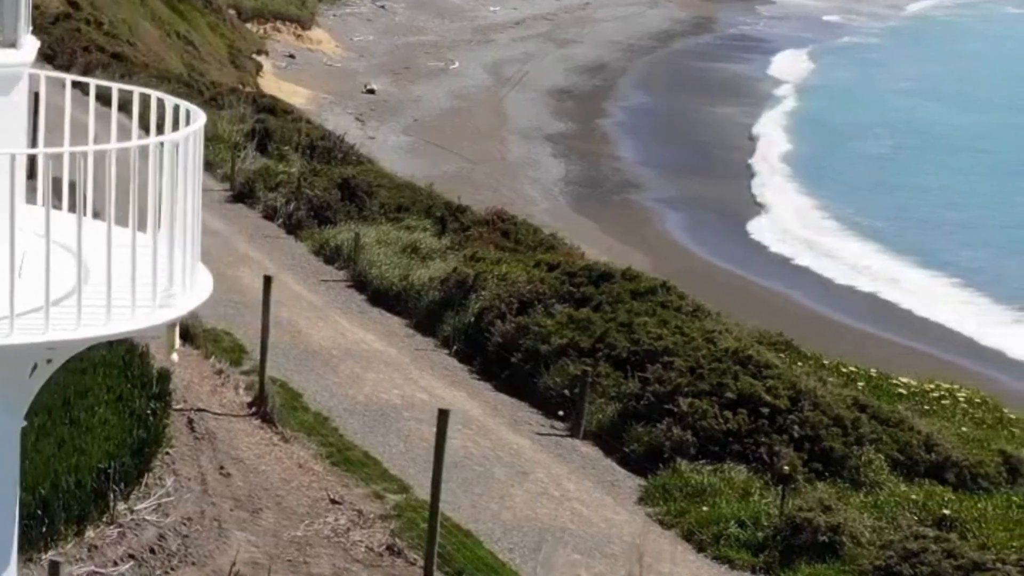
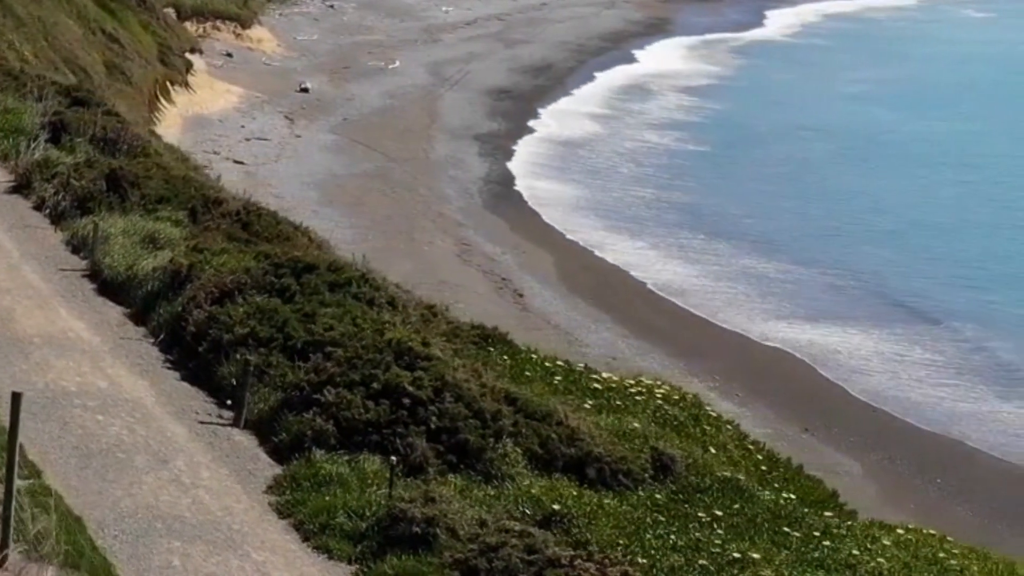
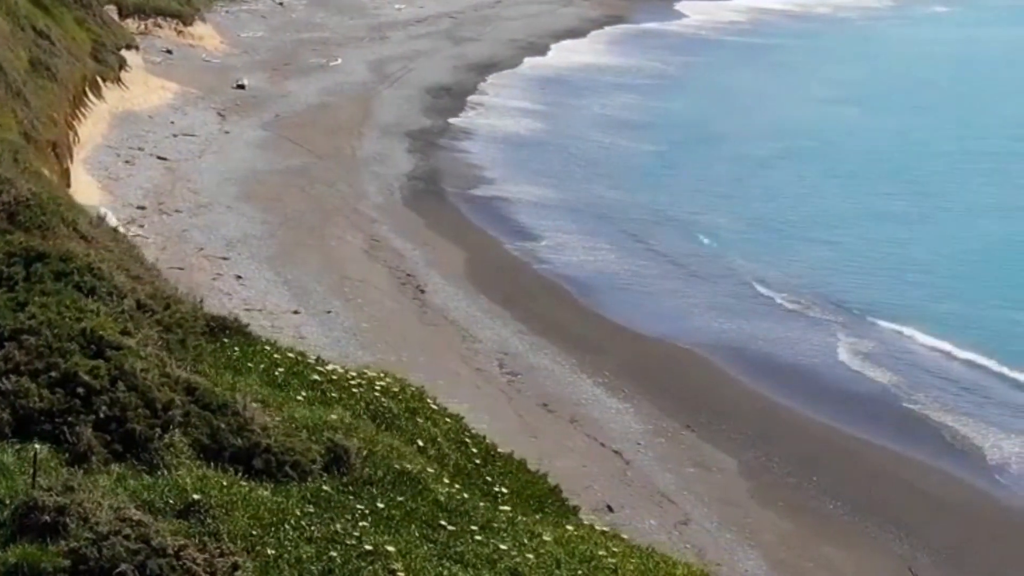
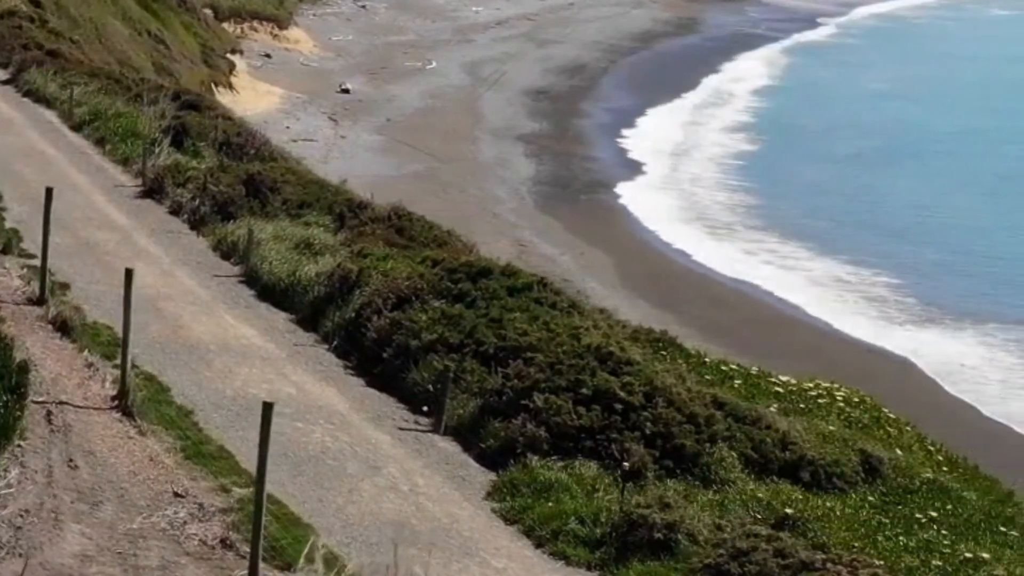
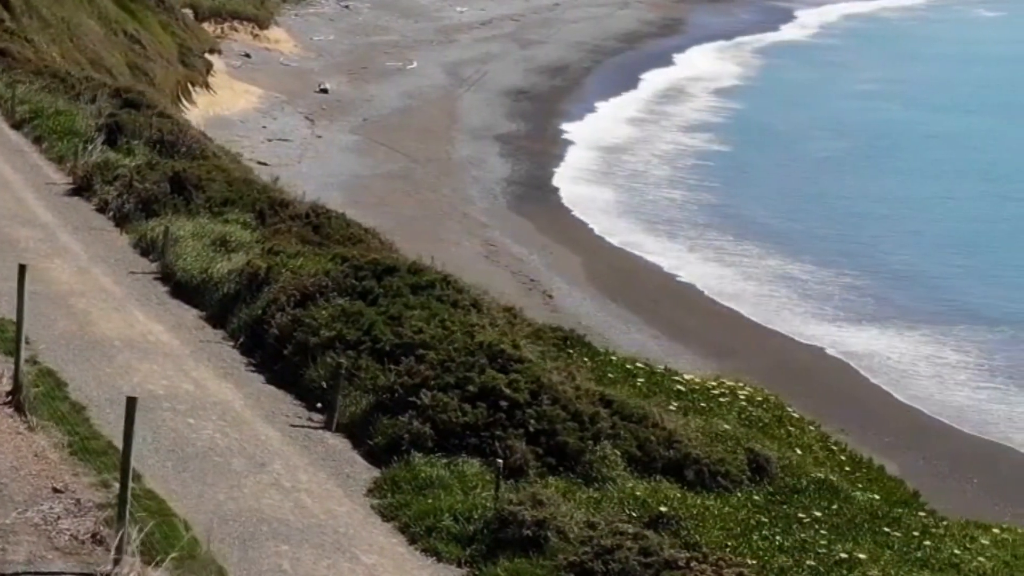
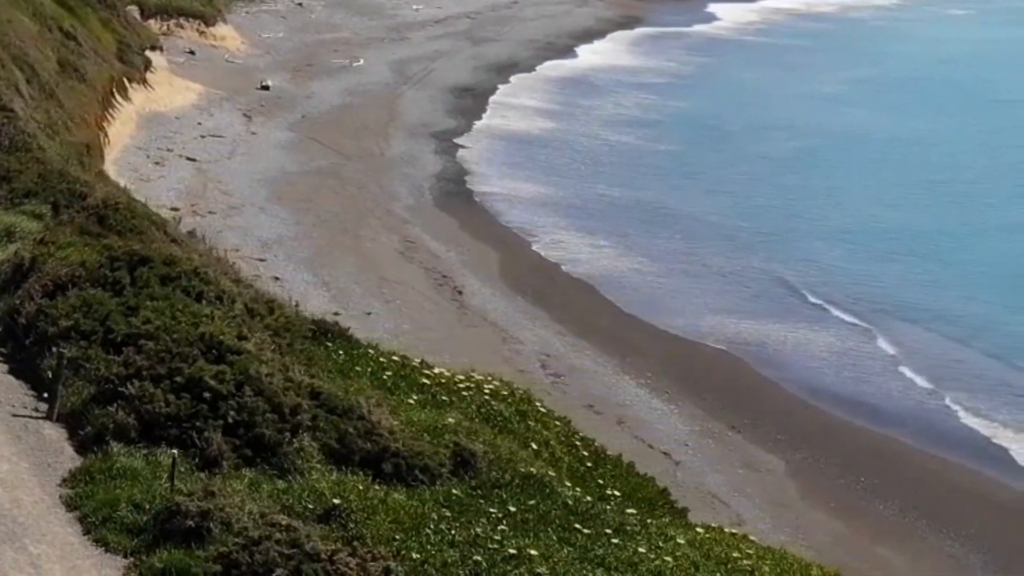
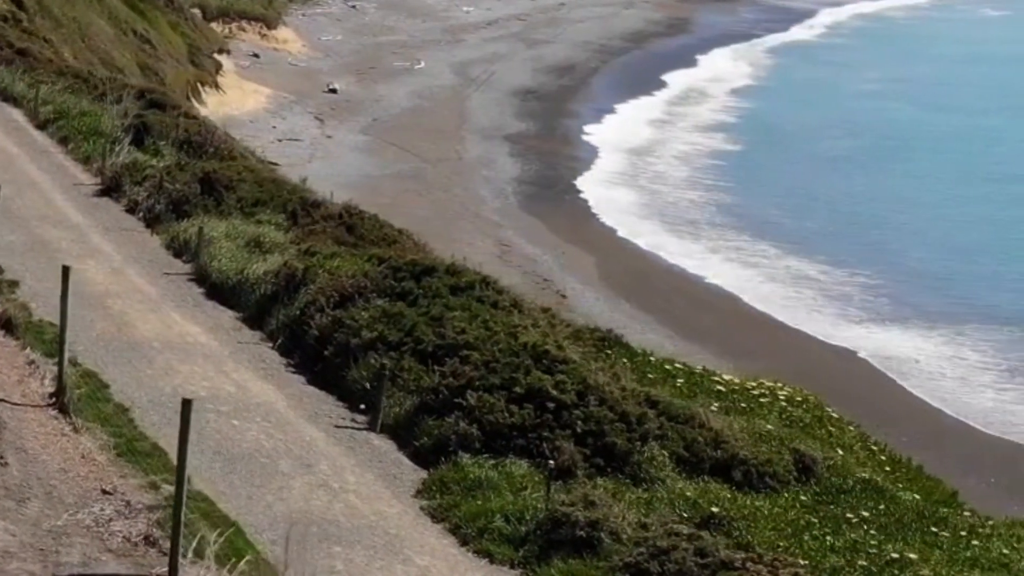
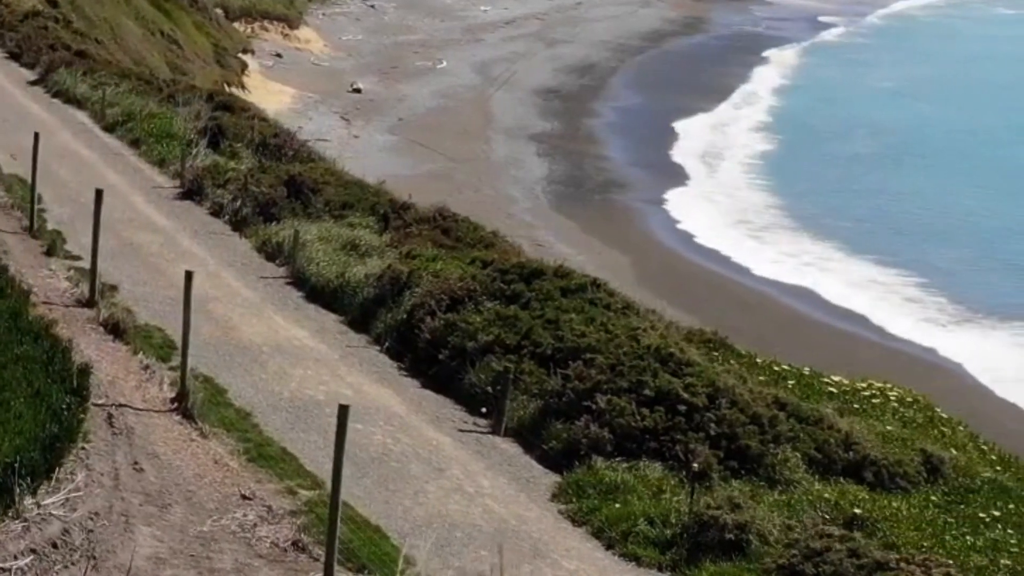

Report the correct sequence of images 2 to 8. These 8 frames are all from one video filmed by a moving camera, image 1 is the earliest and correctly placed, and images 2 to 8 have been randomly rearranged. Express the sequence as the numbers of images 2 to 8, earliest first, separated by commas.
8, 4, 7, 5, 2, 6, 3
